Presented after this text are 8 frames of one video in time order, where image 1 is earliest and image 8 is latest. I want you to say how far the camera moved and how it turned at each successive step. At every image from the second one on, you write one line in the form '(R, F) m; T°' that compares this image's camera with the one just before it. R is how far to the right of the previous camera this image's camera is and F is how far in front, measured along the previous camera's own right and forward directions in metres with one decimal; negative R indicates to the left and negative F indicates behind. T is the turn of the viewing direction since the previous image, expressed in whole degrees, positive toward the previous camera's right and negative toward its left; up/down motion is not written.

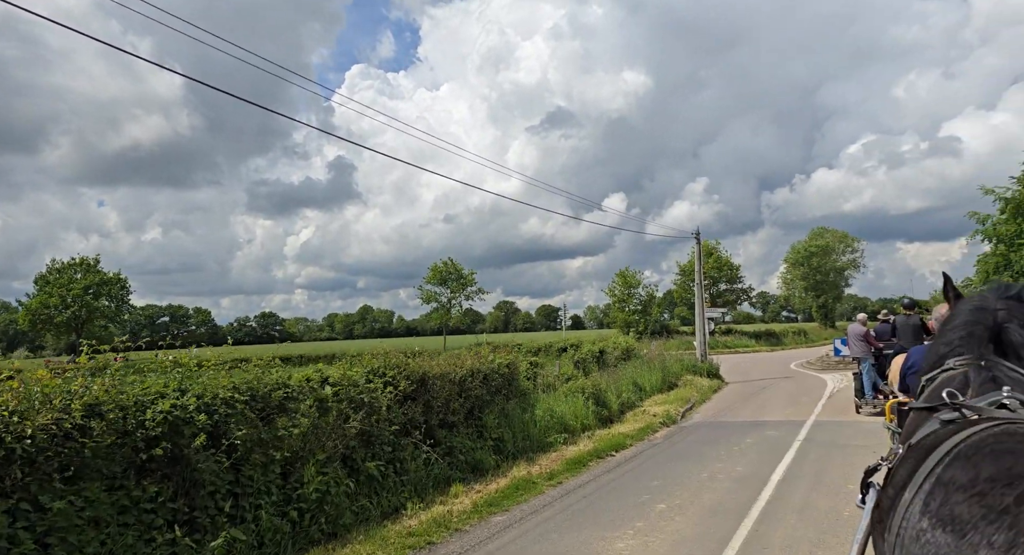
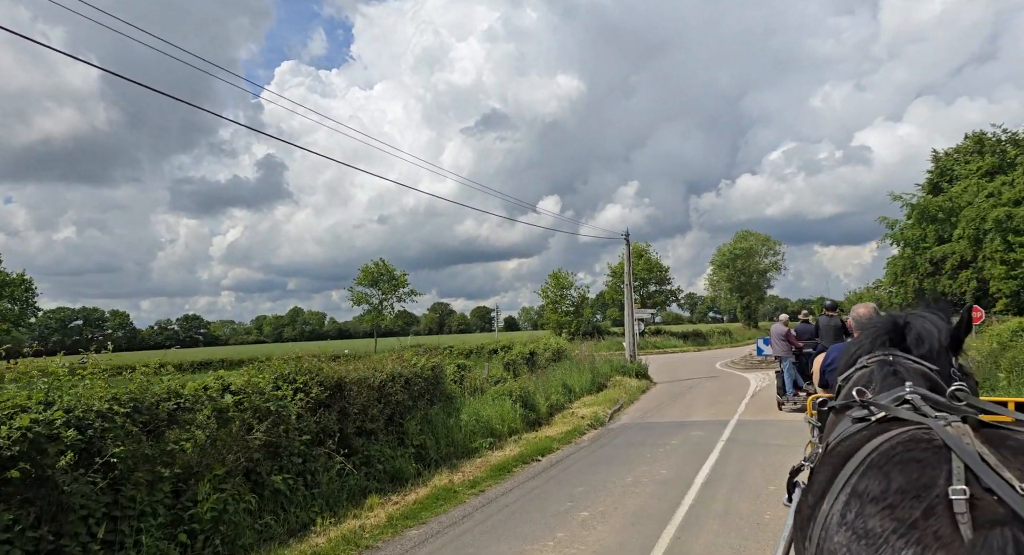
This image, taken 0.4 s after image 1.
(+0.2, +0.3) m; +5°
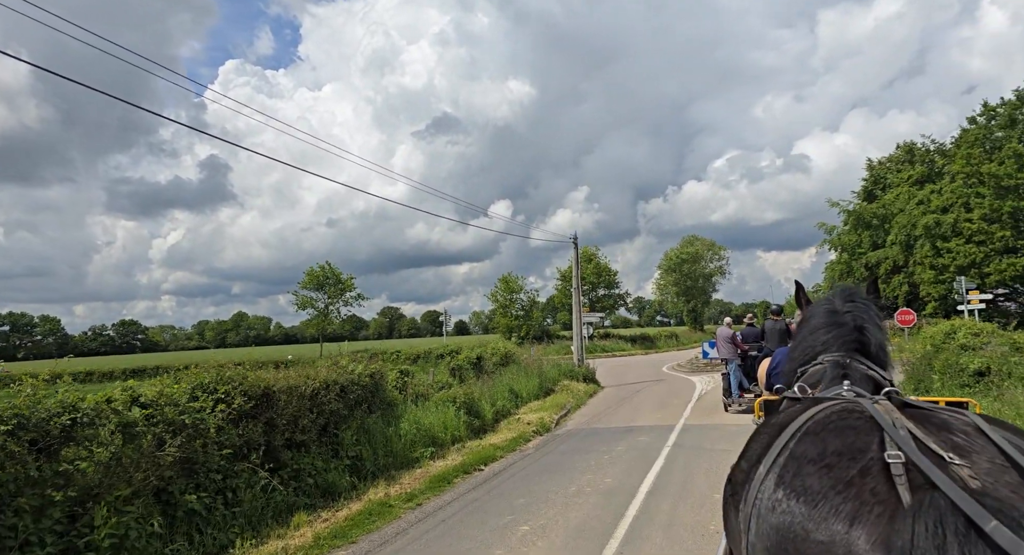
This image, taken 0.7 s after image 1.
(+0.1, +0.3) m; +4°
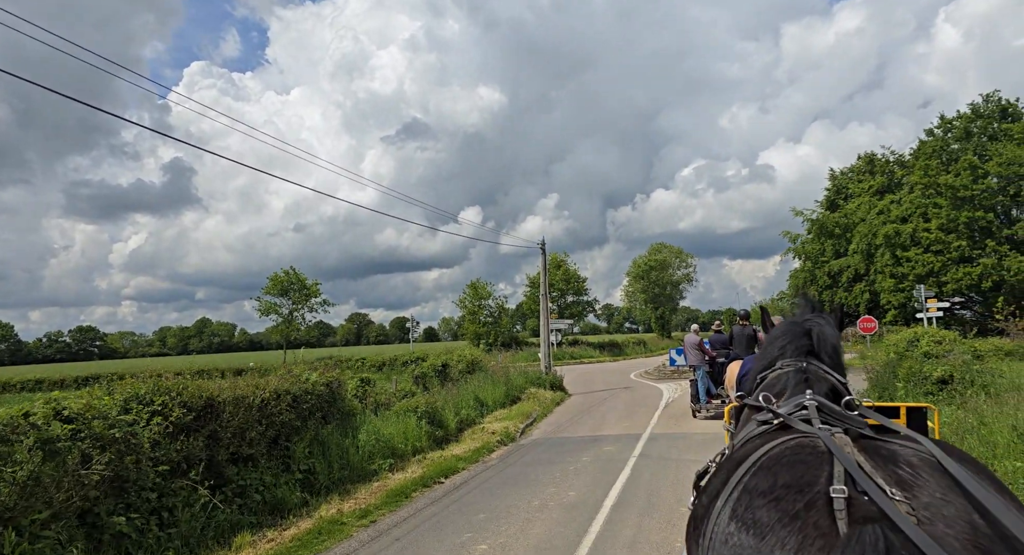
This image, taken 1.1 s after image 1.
(+0.1, +0.3) m; +3°
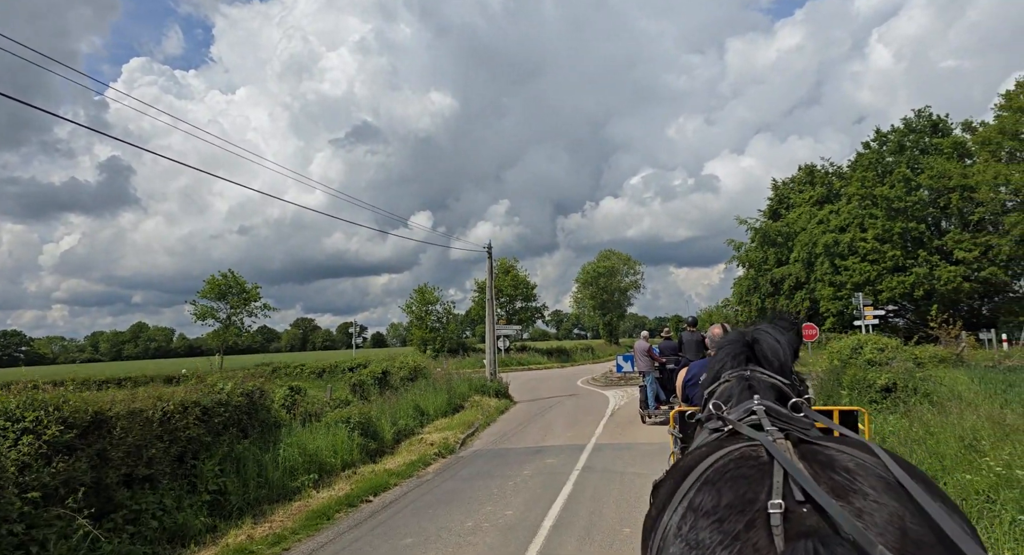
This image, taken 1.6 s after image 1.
(+0.2, +0.6) m; +4°
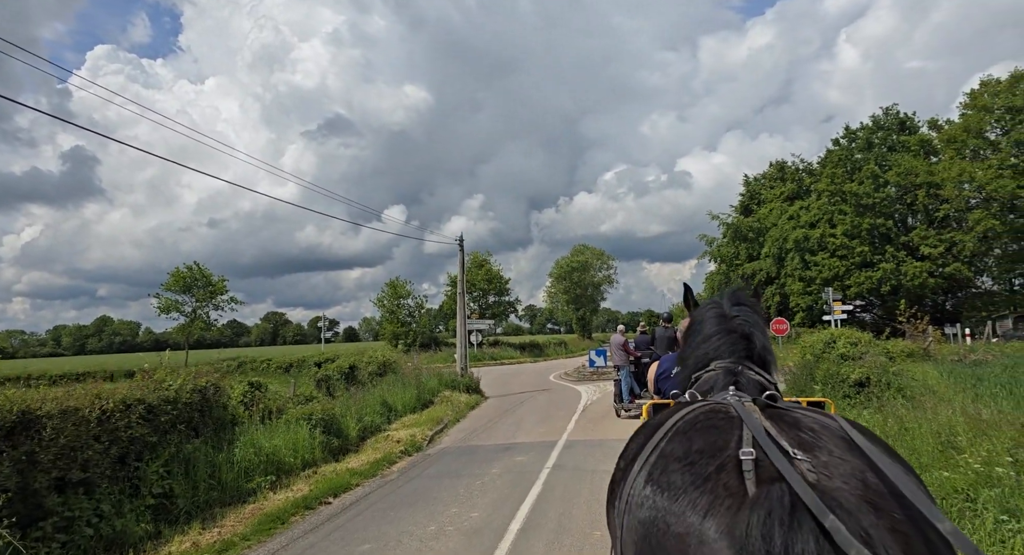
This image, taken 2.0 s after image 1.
(+0.1, +0.4) m; +2°
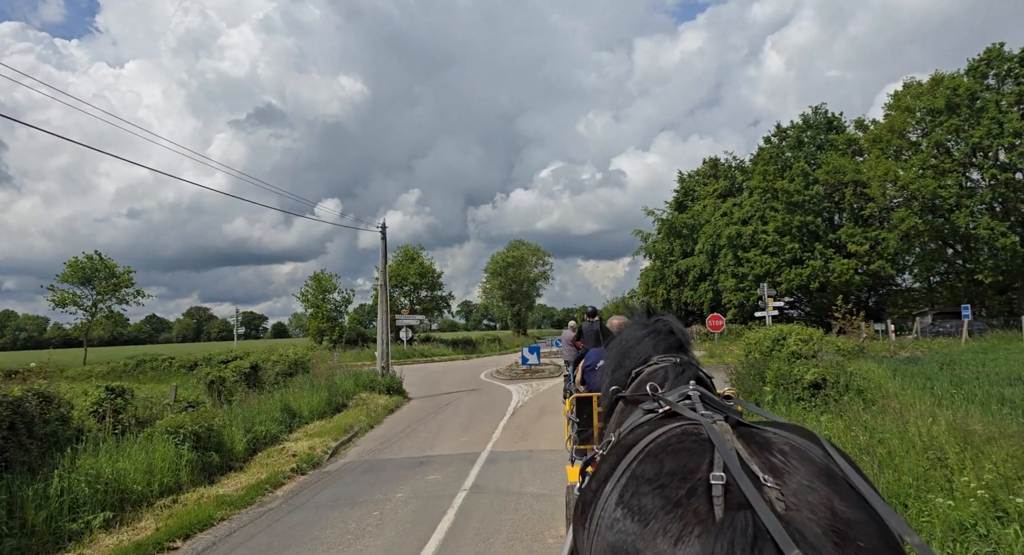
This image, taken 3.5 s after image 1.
(+0.3, +1.6) m; +5°
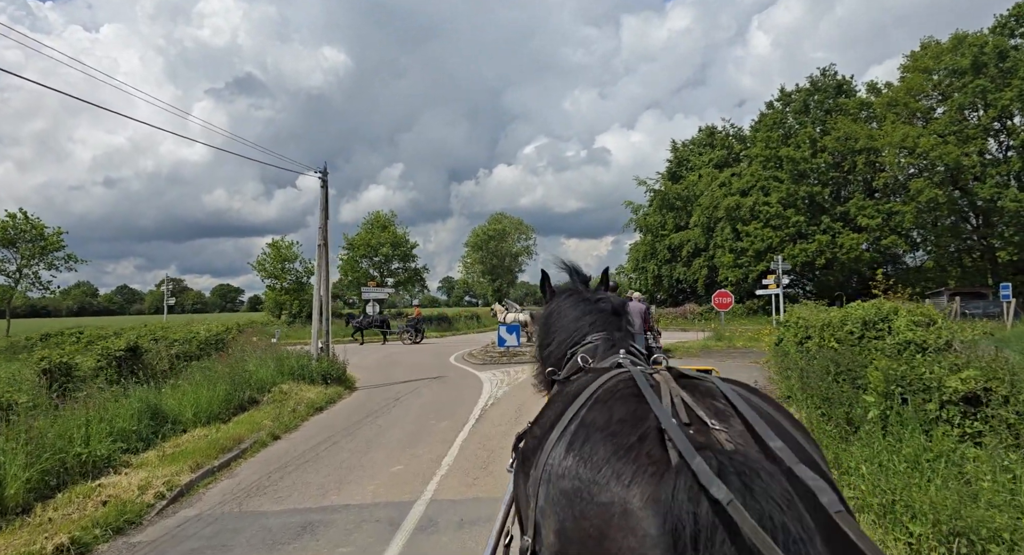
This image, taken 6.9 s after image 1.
(+0.2, +4.4) m; +1°
